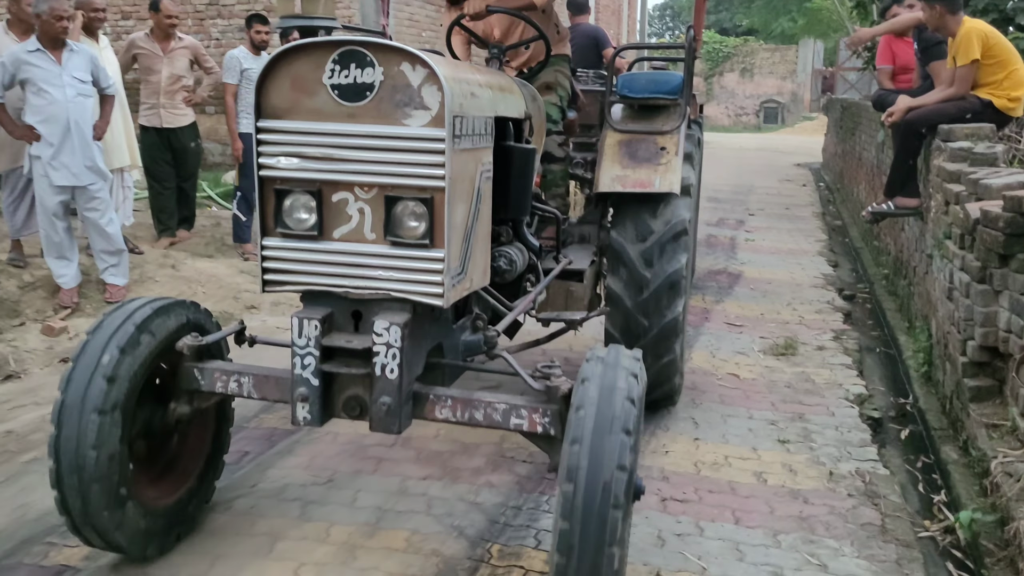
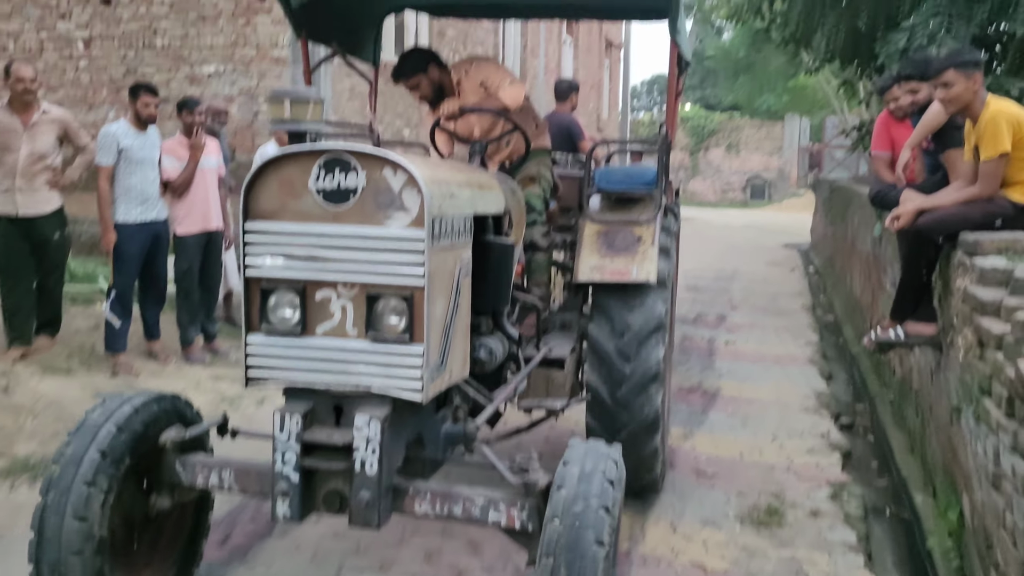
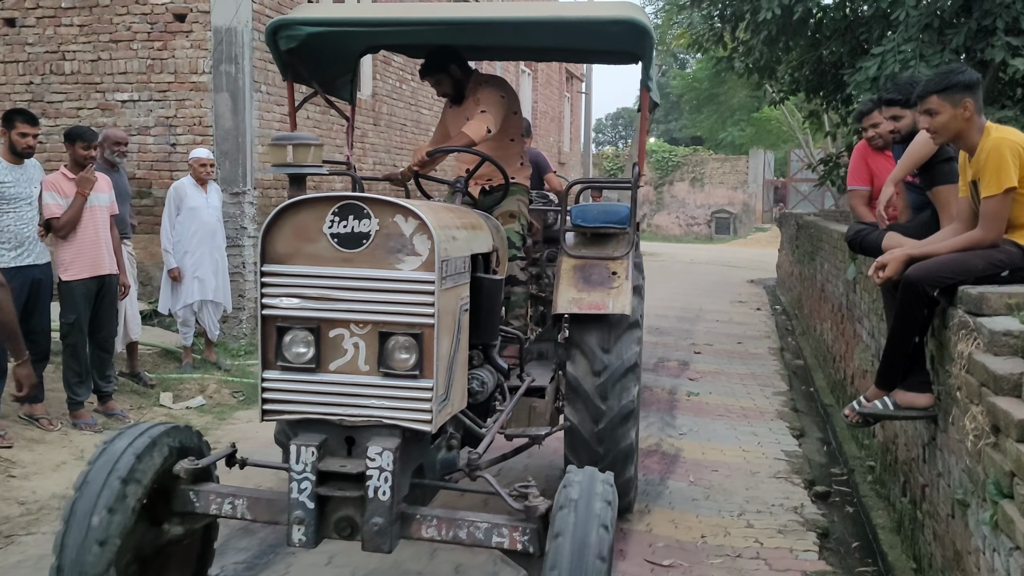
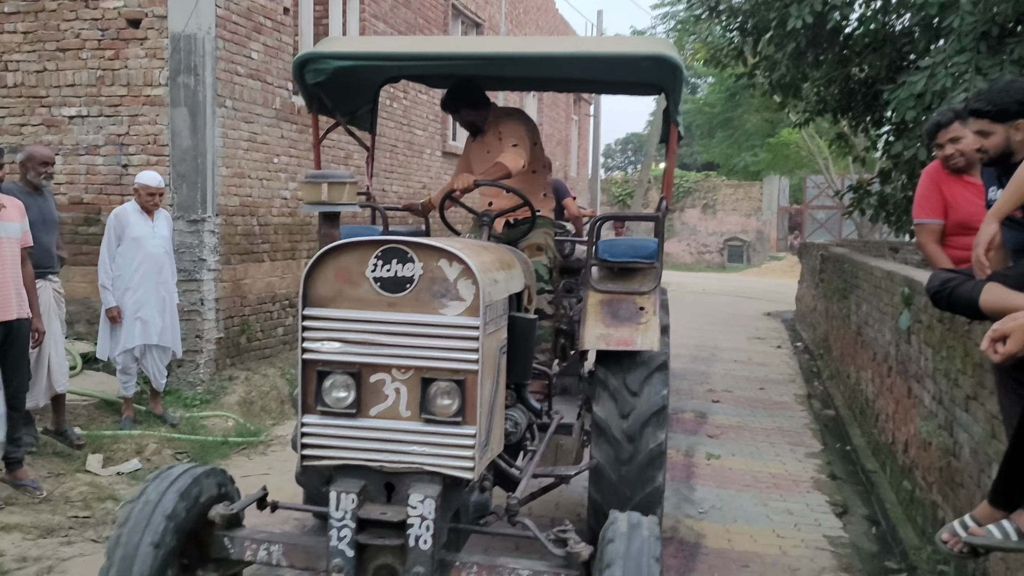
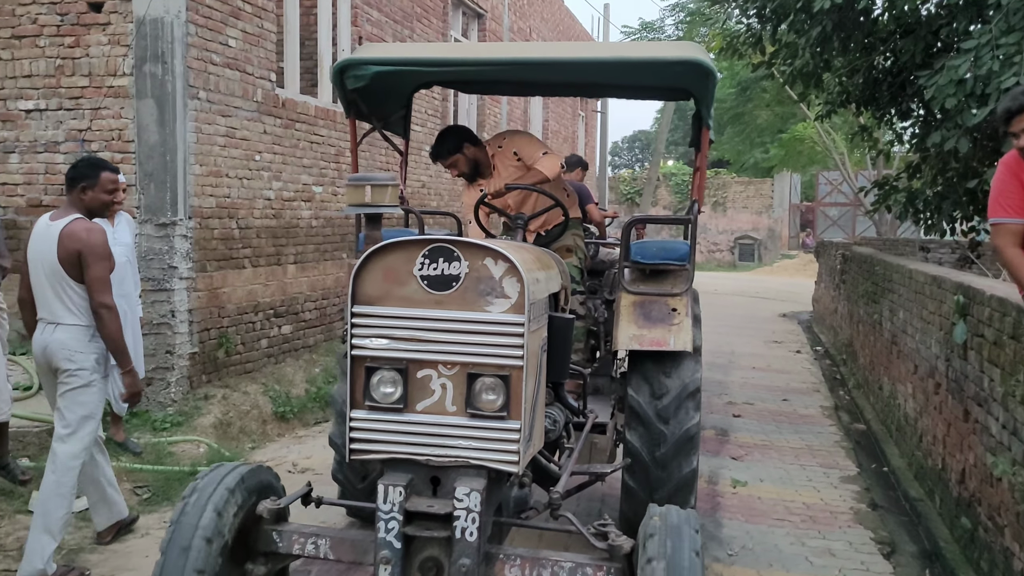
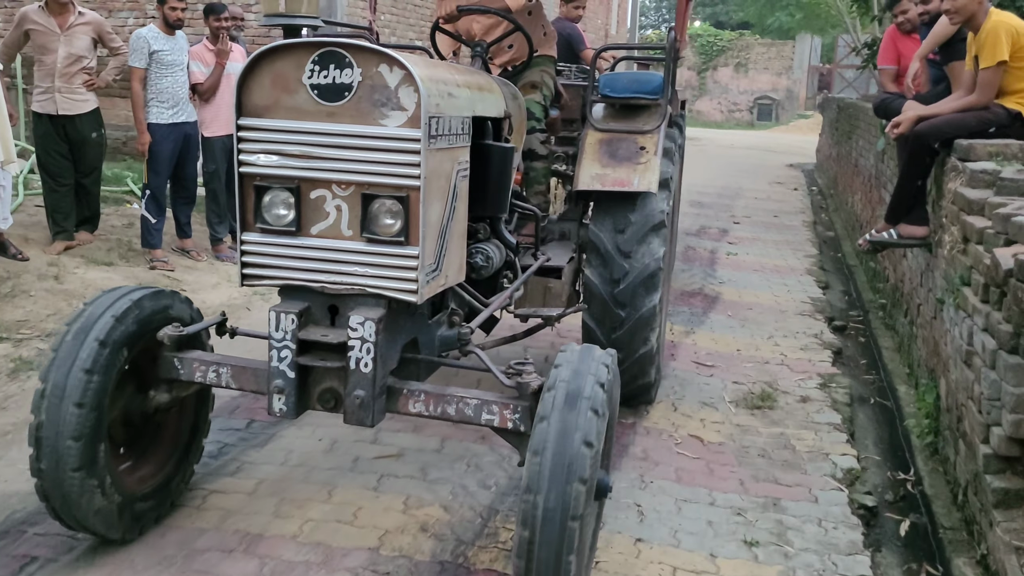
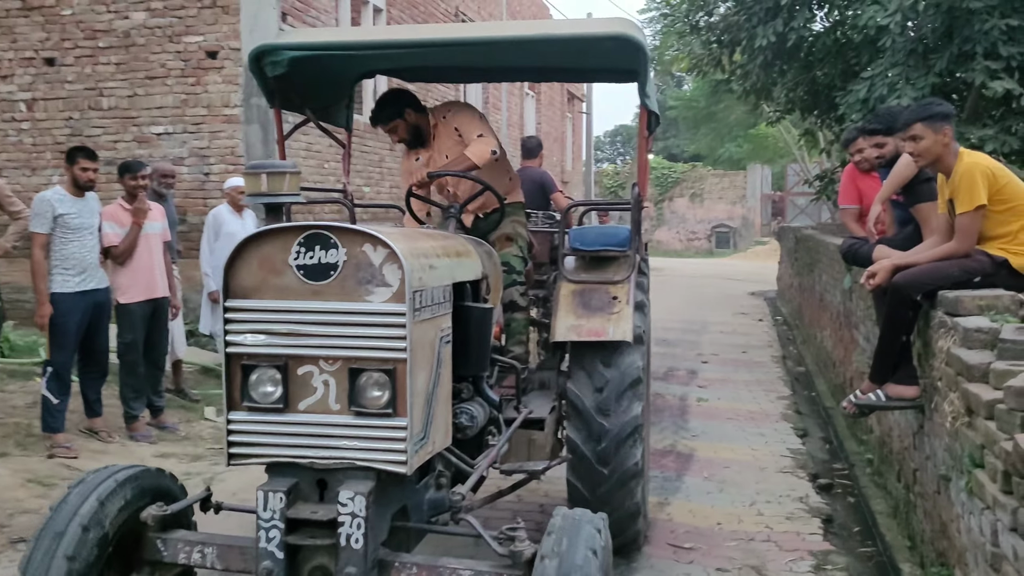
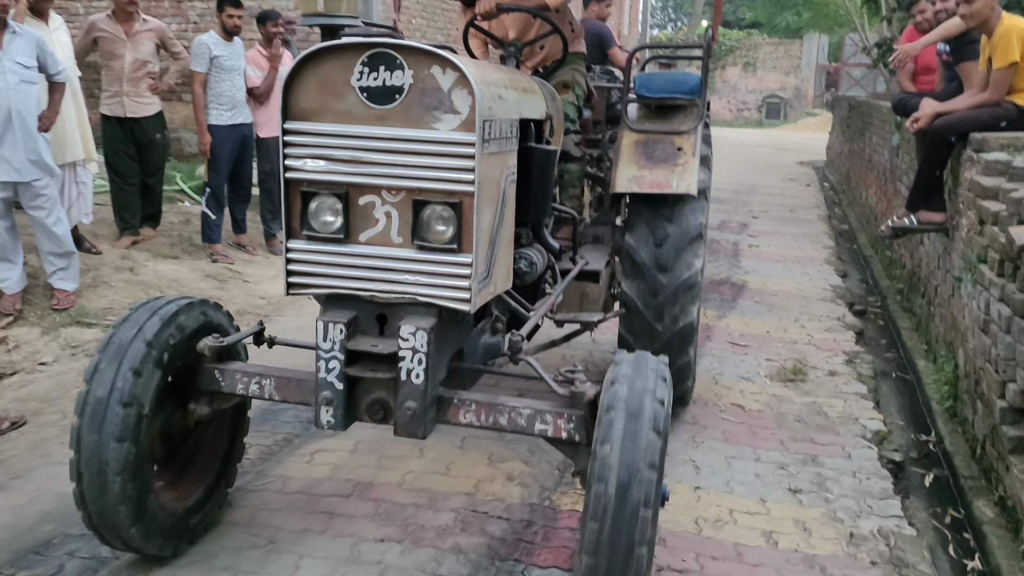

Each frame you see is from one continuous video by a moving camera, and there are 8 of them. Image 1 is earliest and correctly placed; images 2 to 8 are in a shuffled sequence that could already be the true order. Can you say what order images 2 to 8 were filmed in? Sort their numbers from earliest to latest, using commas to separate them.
8, 6, 2, 7, 3, 4, 5
